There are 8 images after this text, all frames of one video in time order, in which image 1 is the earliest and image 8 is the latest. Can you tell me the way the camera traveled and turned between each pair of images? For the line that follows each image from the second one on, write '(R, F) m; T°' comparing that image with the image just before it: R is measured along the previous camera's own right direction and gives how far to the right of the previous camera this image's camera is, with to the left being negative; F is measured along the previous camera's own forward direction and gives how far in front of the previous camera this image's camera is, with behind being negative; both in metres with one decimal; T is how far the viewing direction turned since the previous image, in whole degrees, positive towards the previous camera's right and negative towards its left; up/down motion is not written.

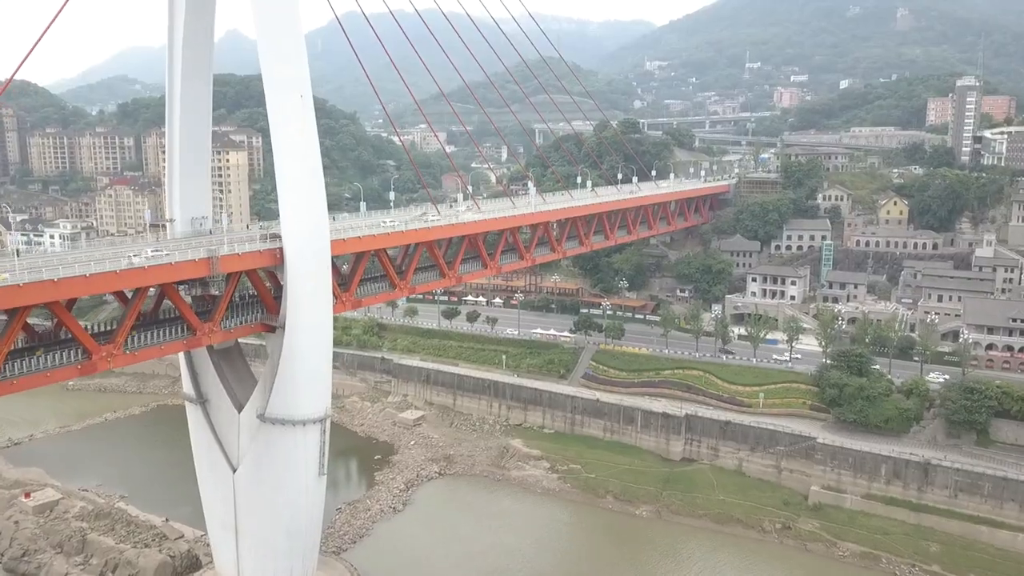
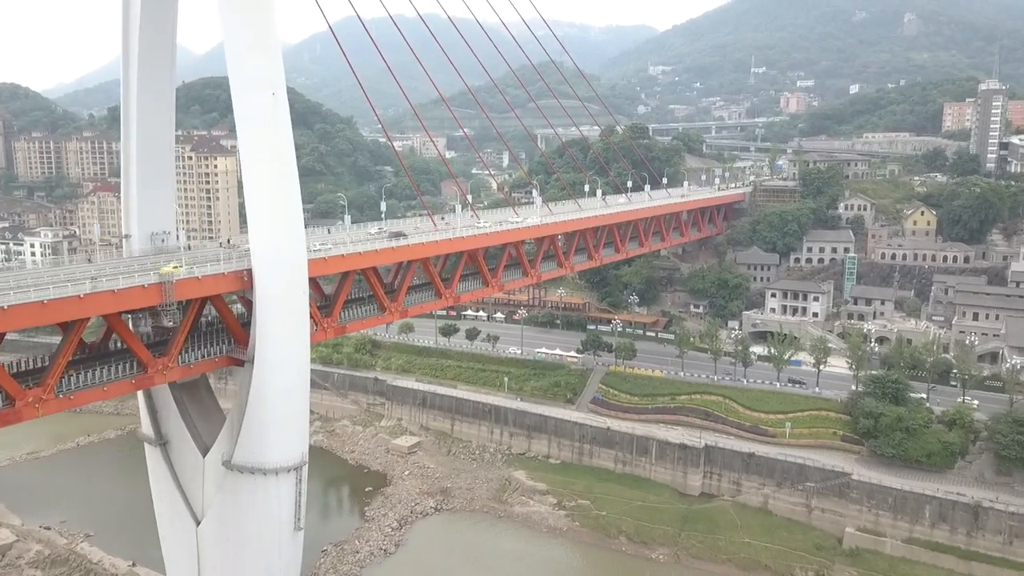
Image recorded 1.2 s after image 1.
(-0.1, +2.5) m; 0°
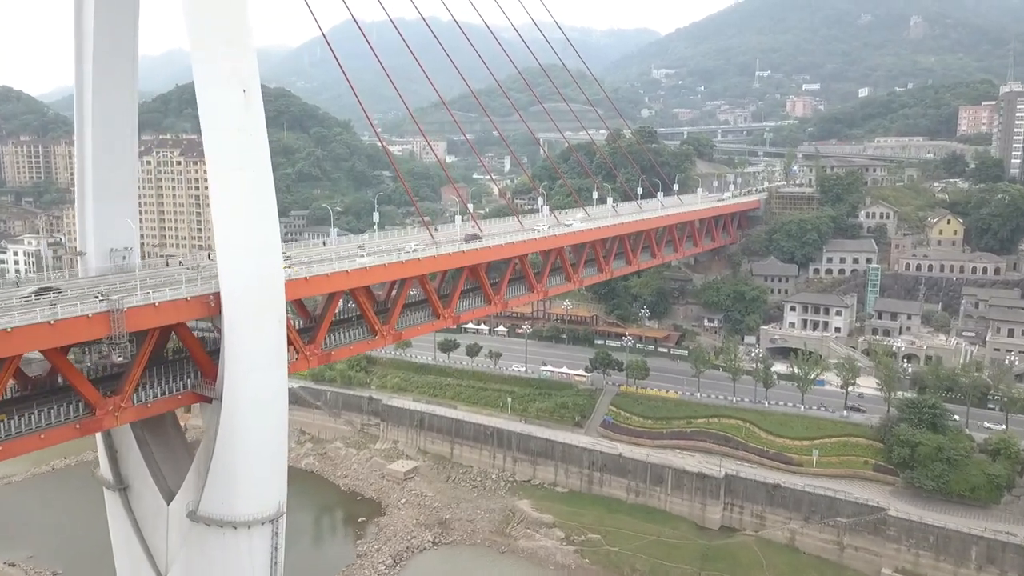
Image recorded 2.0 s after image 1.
(-0.1, +2.0) m; 0°
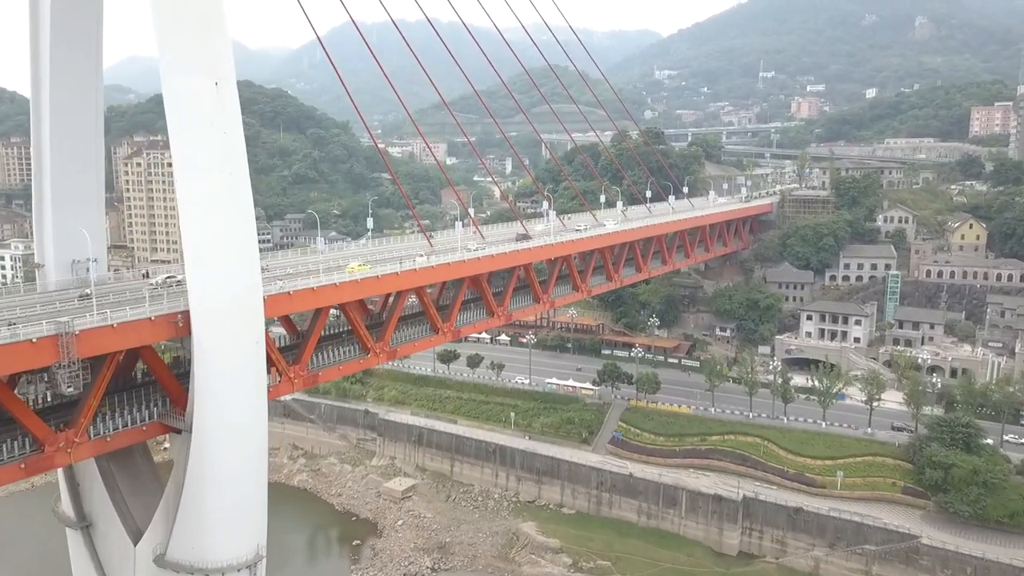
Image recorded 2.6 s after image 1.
(-0.1, +1.5) m; 0°
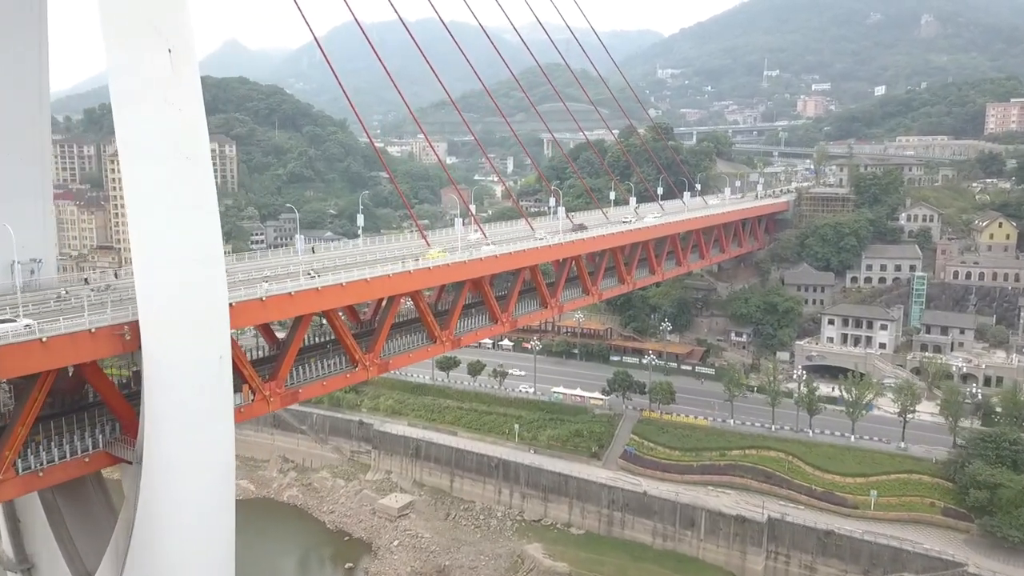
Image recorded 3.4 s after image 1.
(-0.1, +1.9) m; 0°
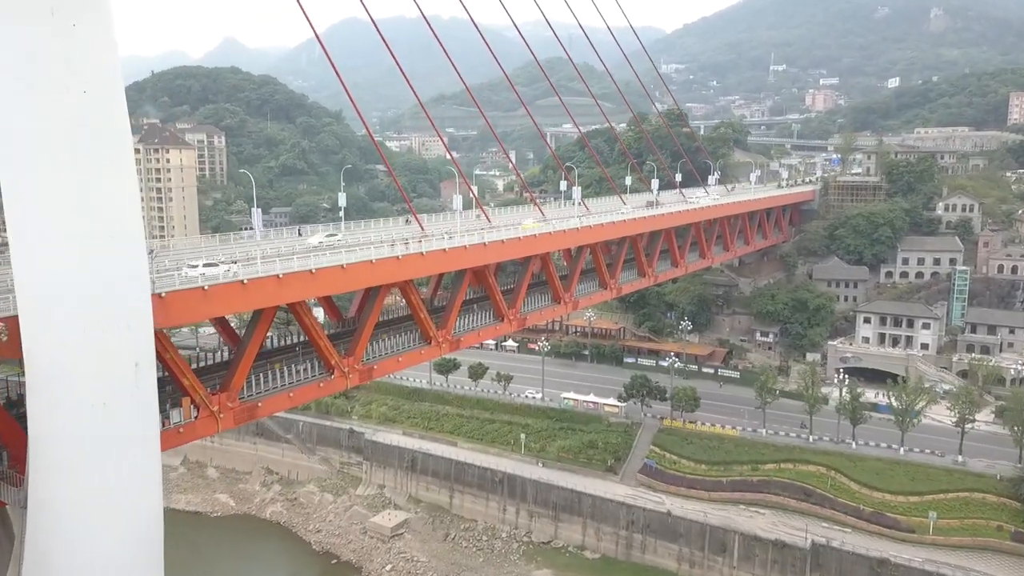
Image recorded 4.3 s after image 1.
(-0.2, +2.6) m; 0°
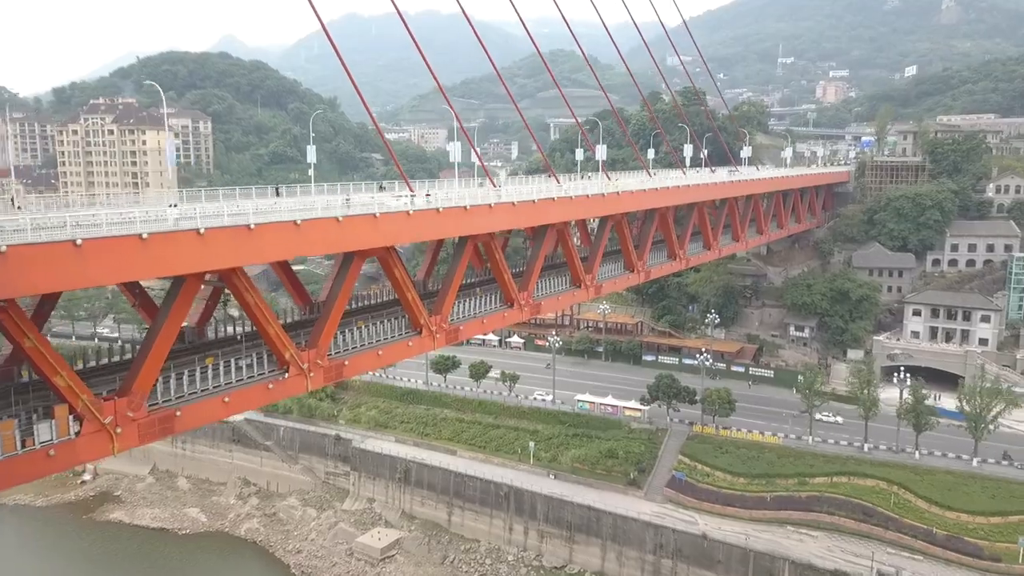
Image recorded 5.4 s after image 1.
(-0.2, +3.0) m; 0°
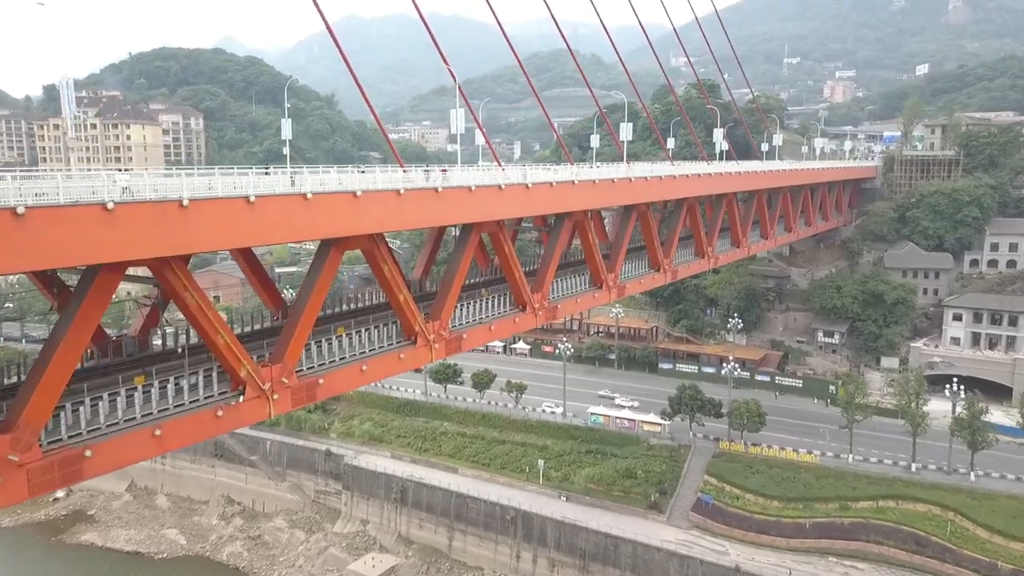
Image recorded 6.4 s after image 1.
(-0.2, +1.9) m; 0°
